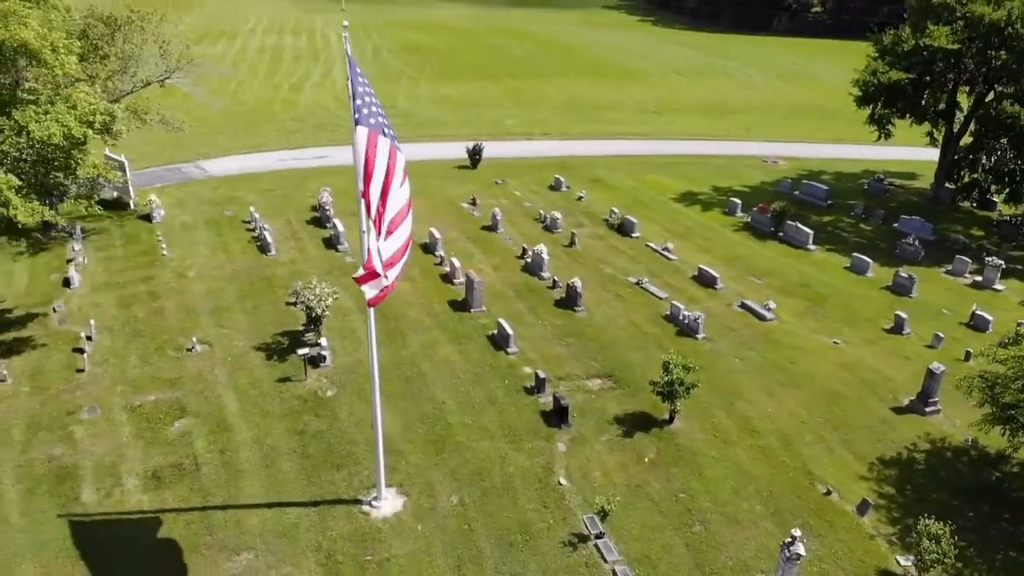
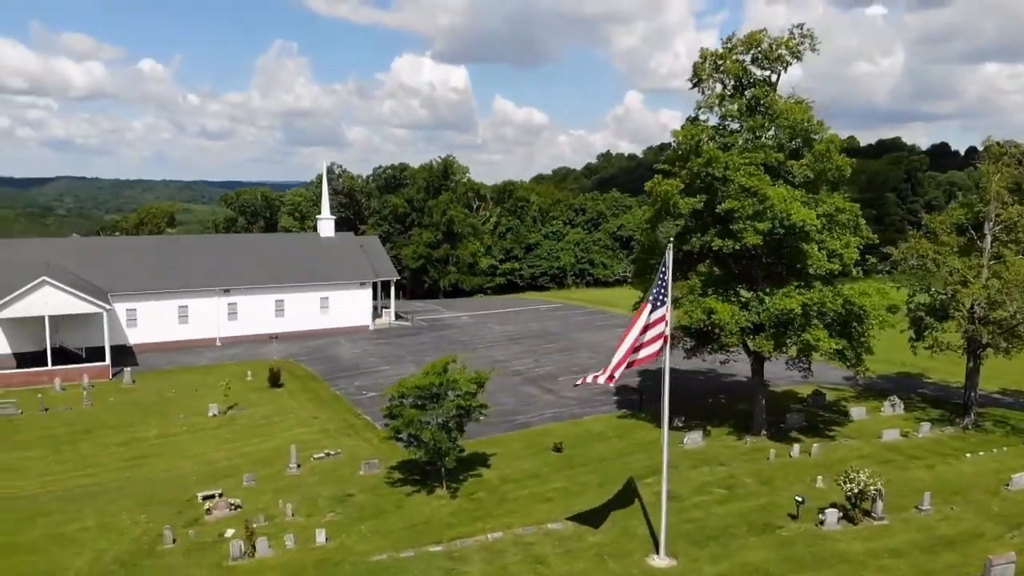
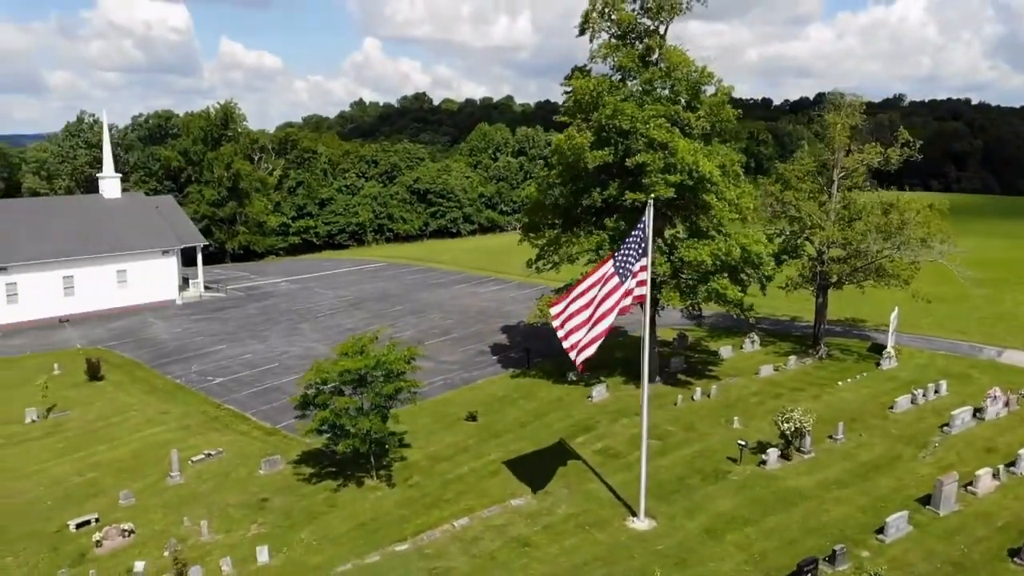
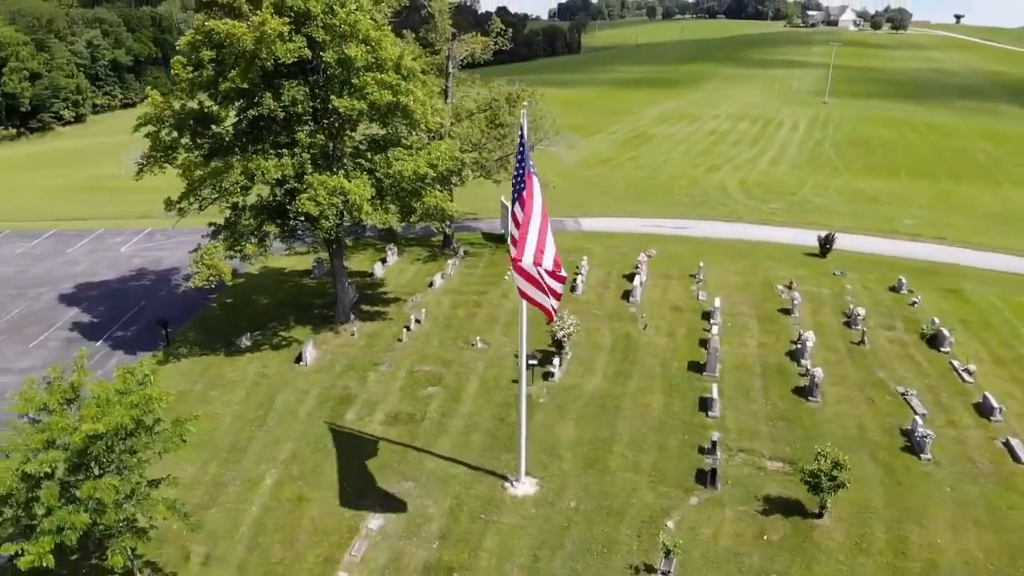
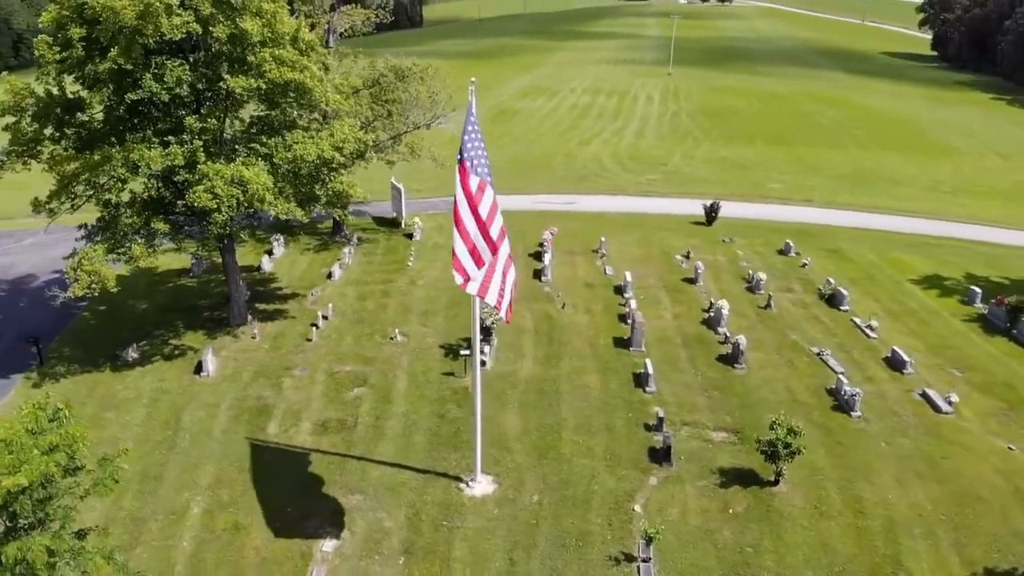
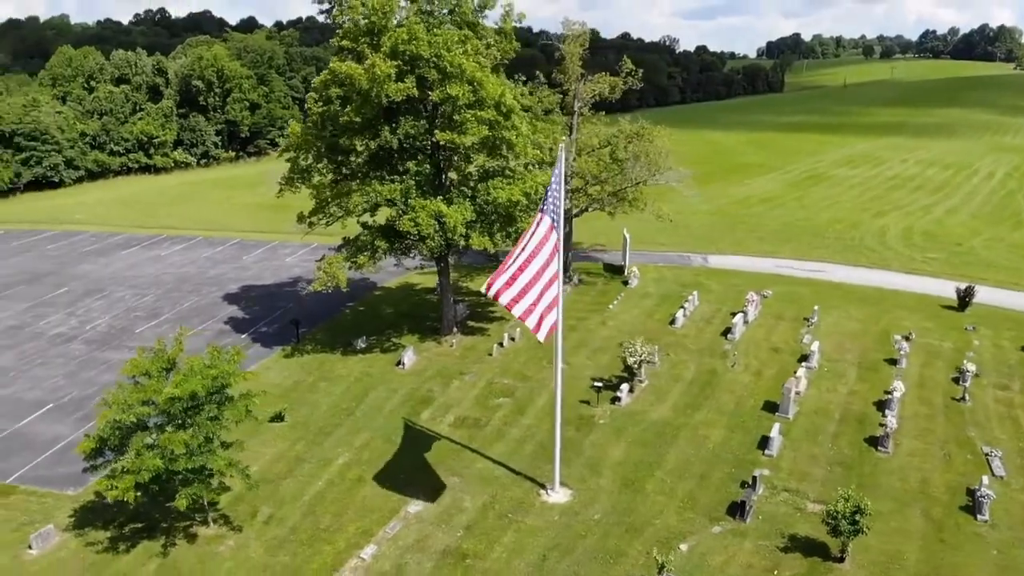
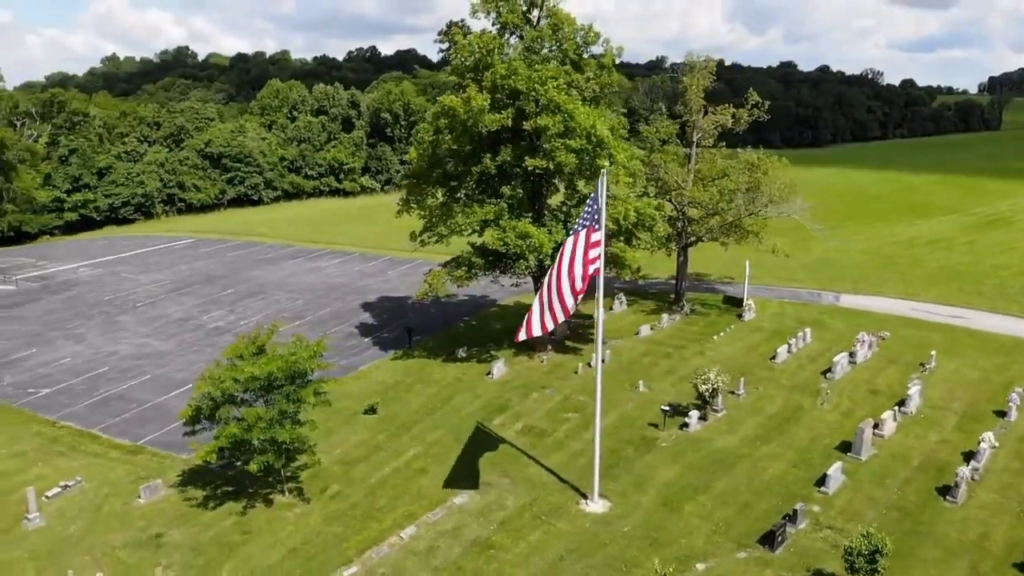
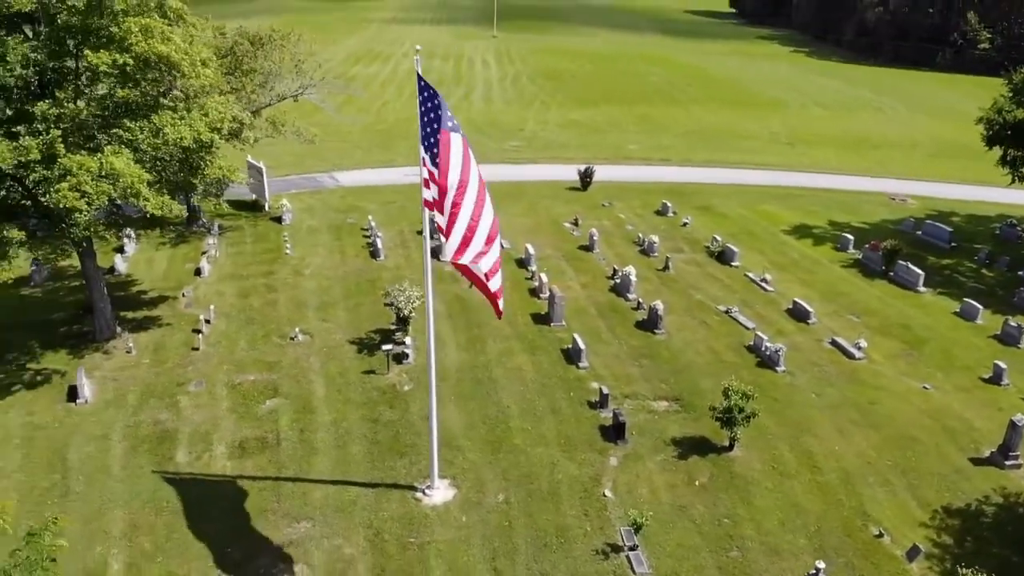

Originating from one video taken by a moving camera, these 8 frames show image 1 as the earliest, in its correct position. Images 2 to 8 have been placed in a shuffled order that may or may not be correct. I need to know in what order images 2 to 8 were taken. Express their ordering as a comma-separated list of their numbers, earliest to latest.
8, 5, 4, 6, 7, 3, 2
